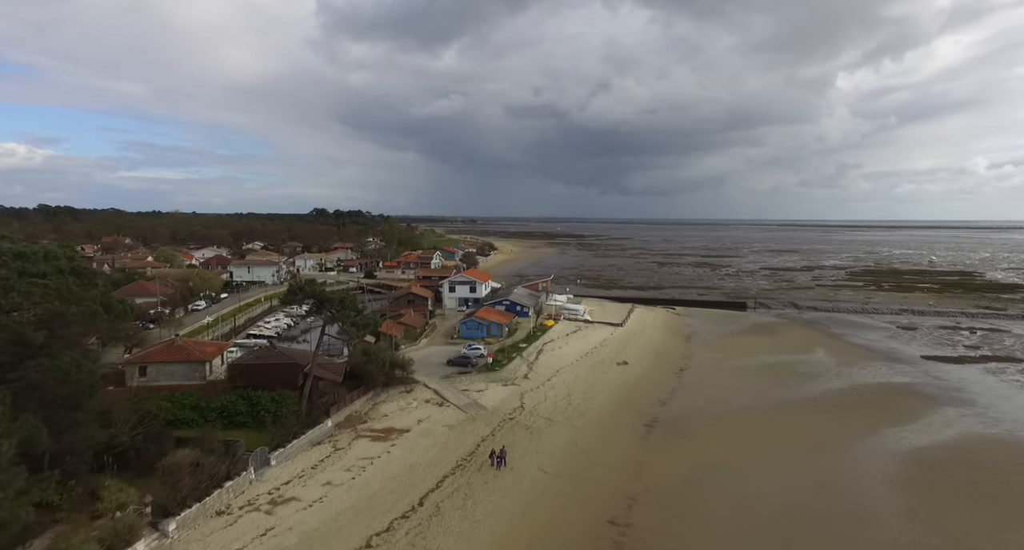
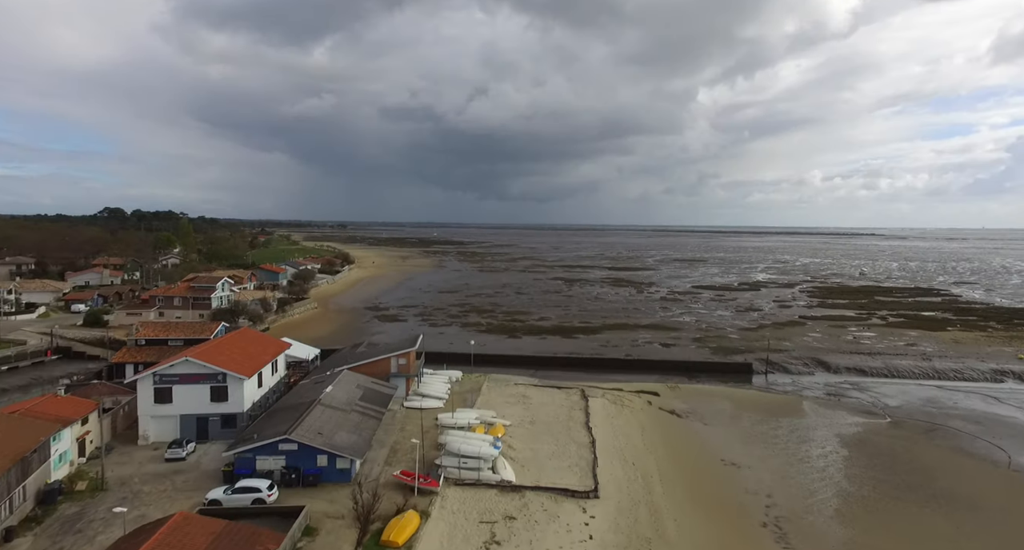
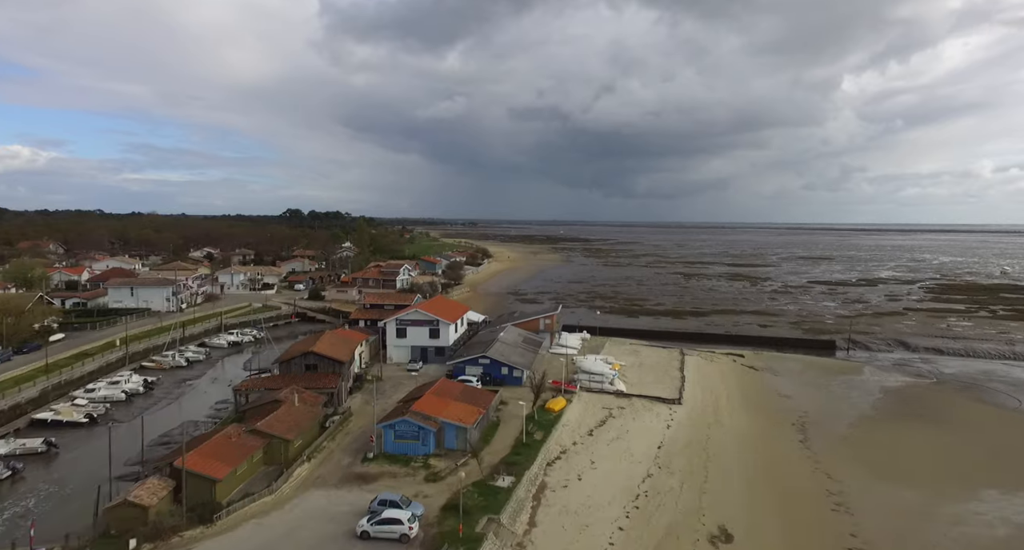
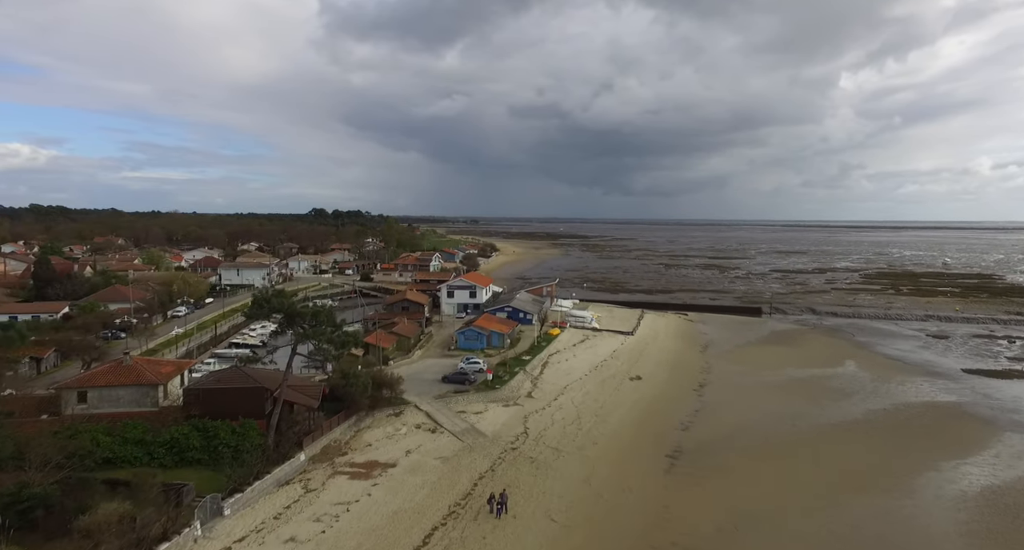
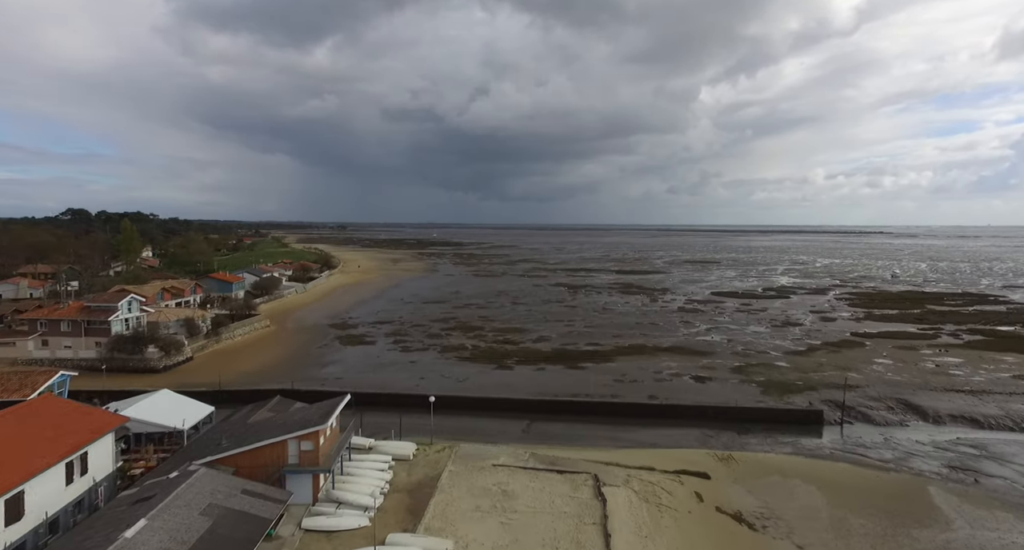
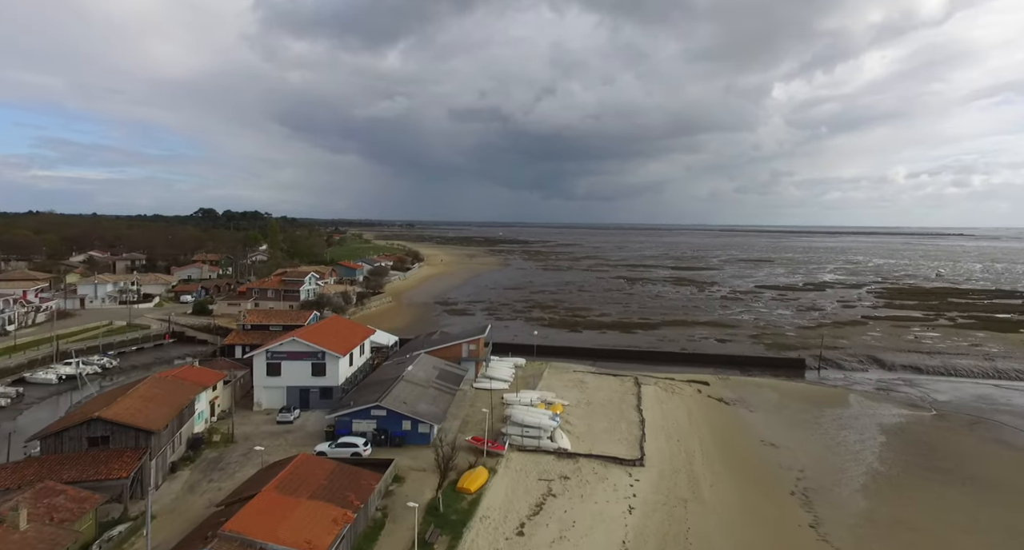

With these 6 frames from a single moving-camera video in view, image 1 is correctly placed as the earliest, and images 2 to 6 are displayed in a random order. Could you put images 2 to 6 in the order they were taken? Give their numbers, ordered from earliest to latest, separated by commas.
4, 3, 6, 2, 5
